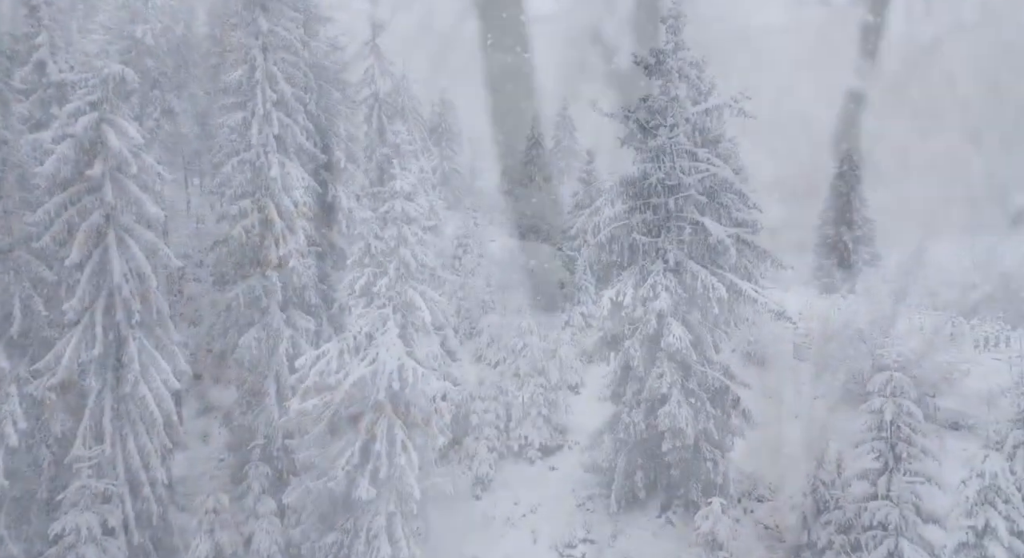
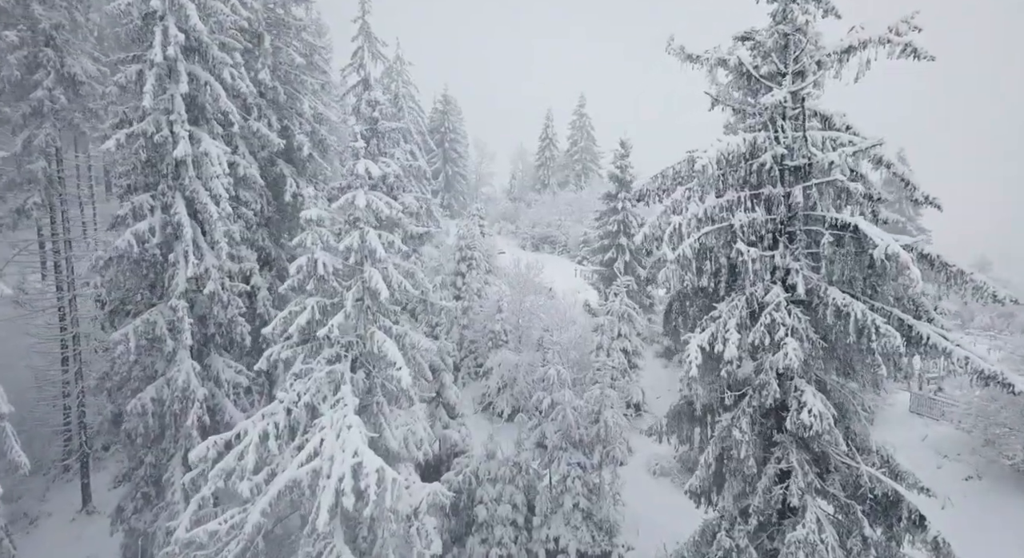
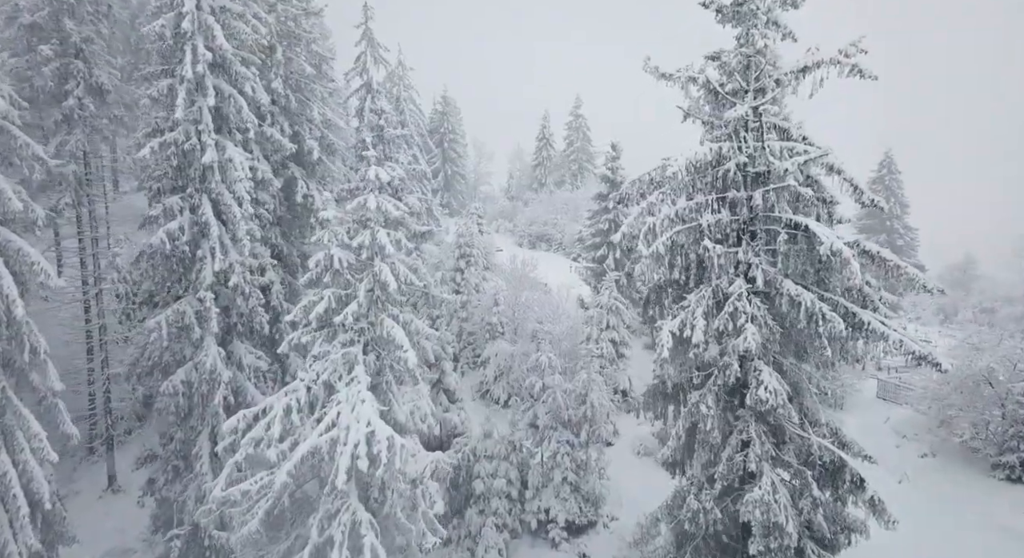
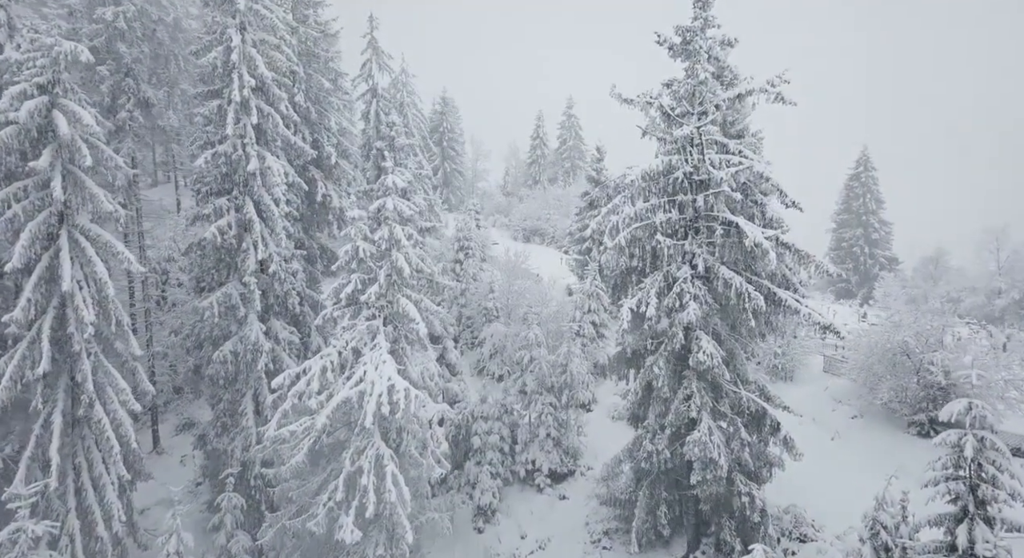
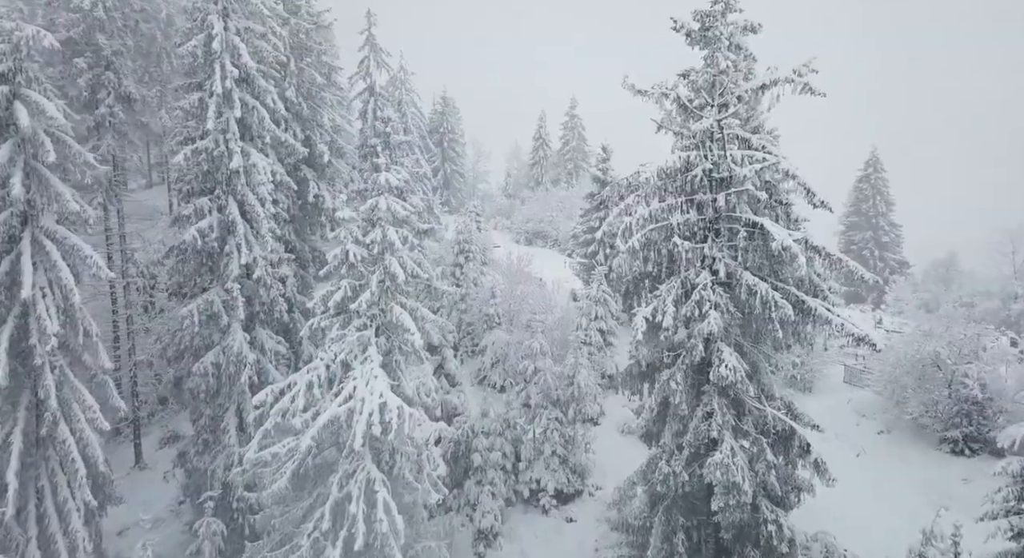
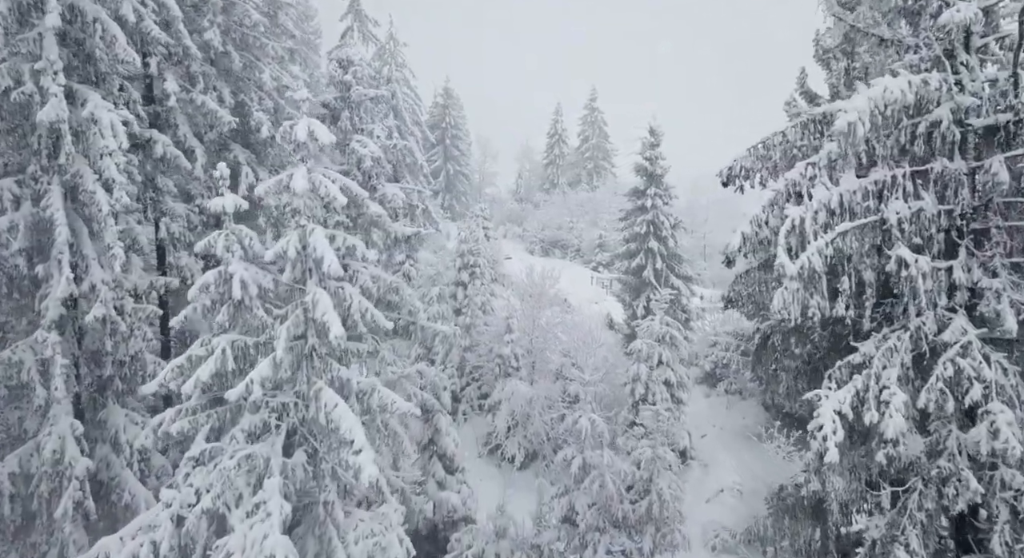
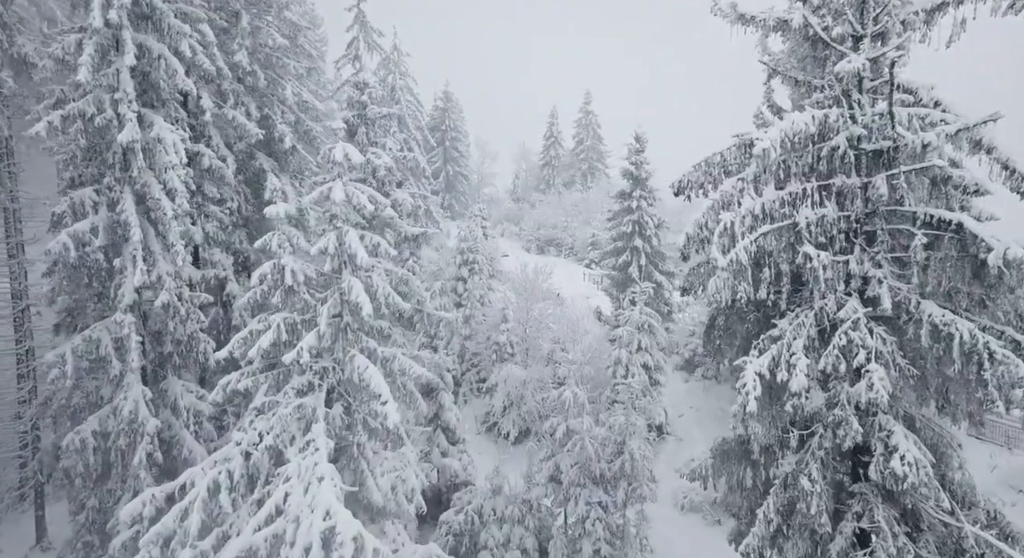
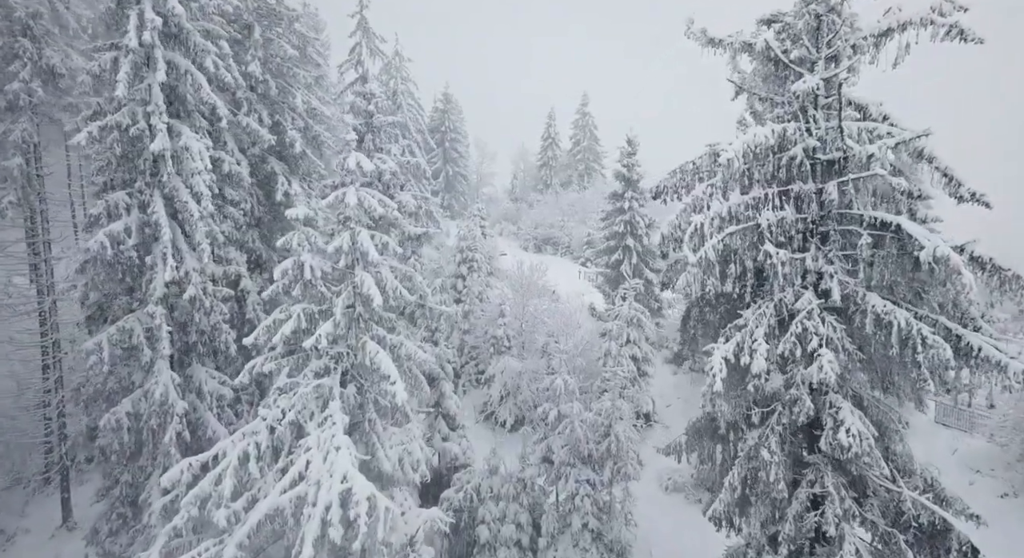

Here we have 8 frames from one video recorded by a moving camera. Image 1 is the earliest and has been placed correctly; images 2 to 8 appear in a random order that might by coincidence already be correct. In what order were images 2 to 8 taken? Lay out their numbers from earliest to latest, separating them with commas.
4, 5, 3, 2, 8, 7, 6
